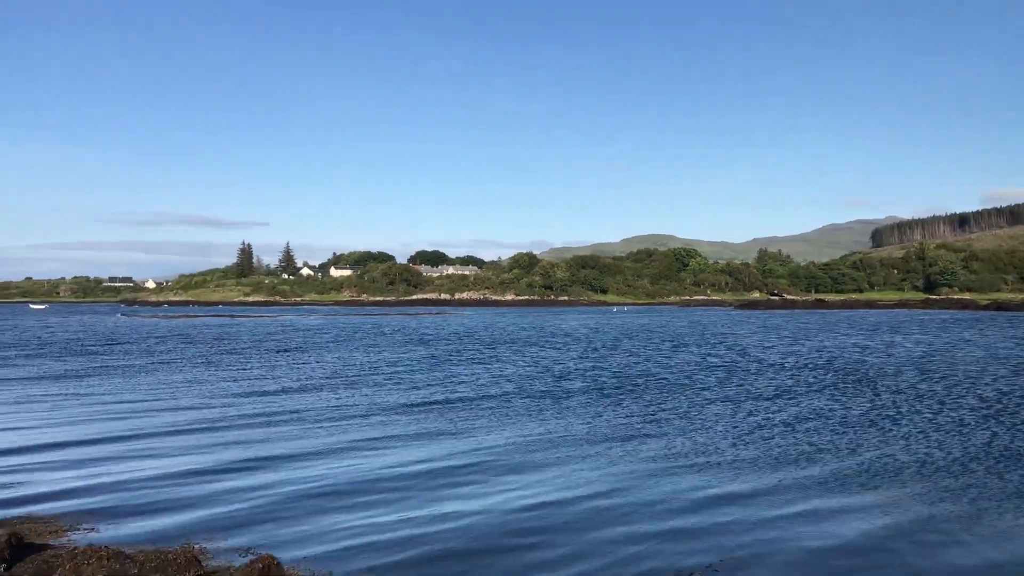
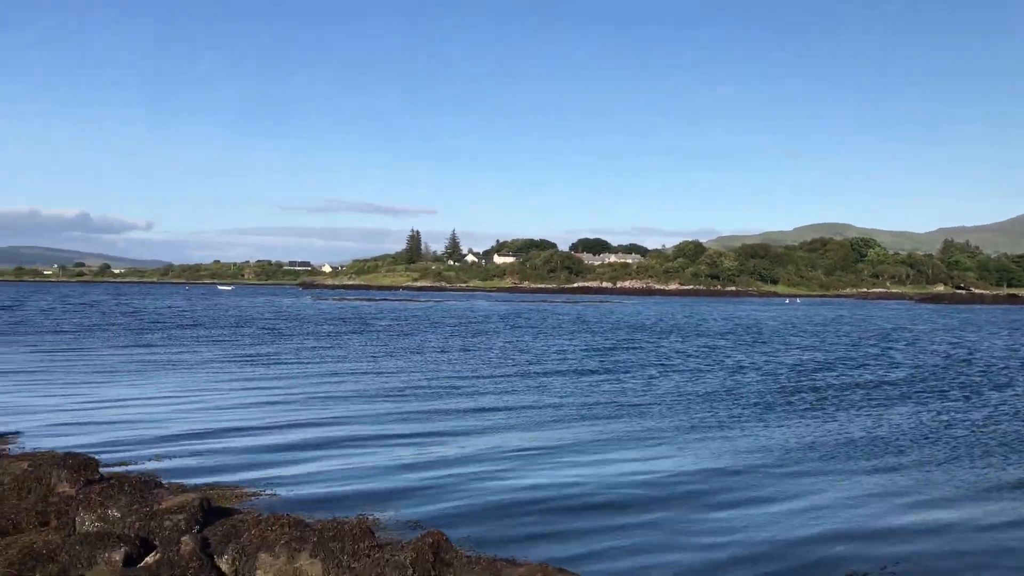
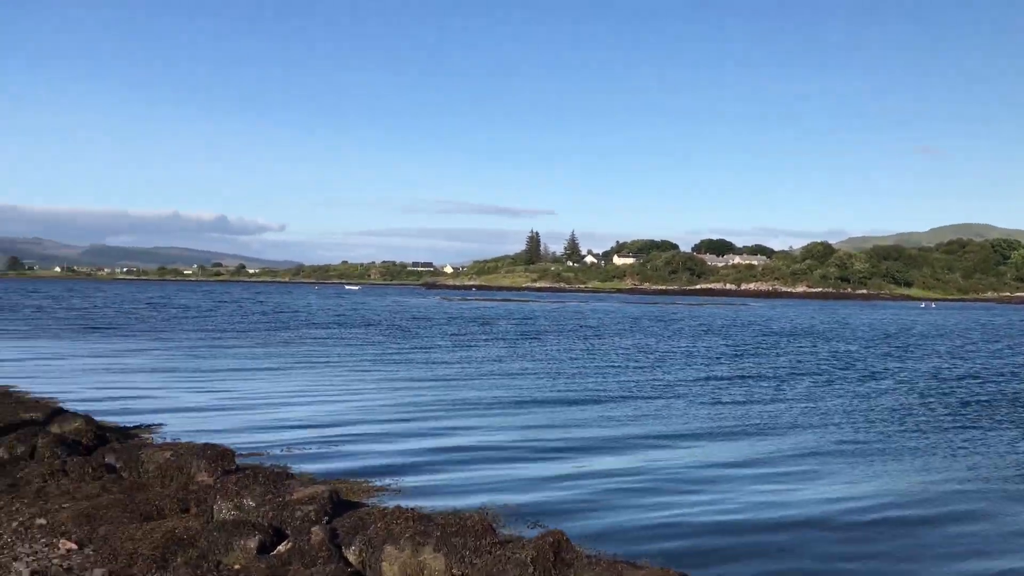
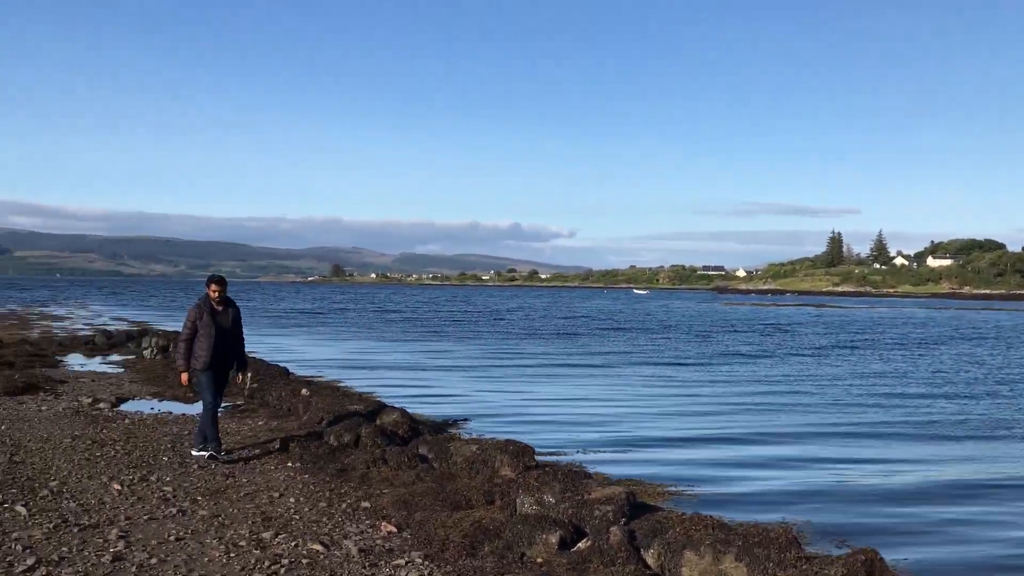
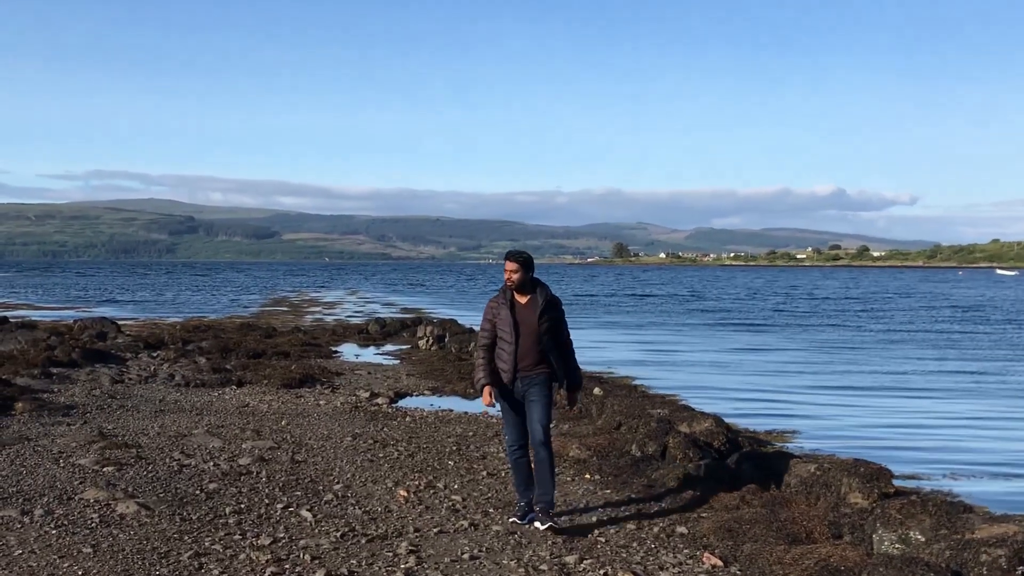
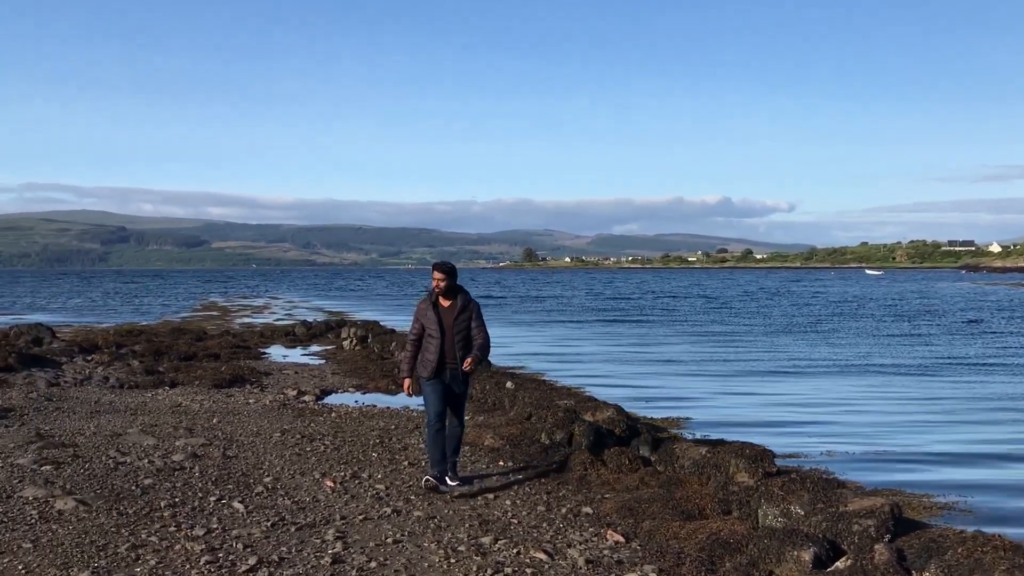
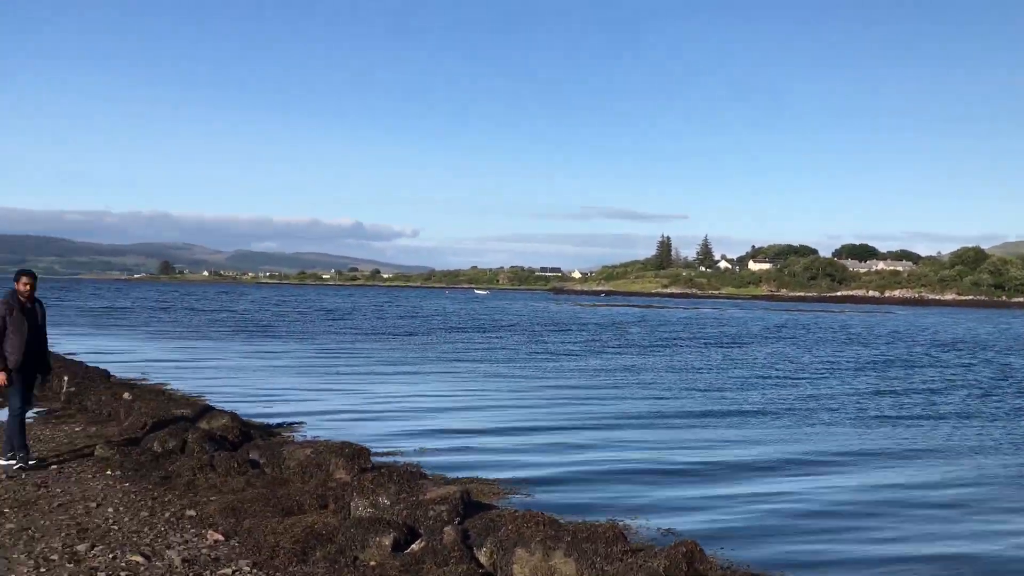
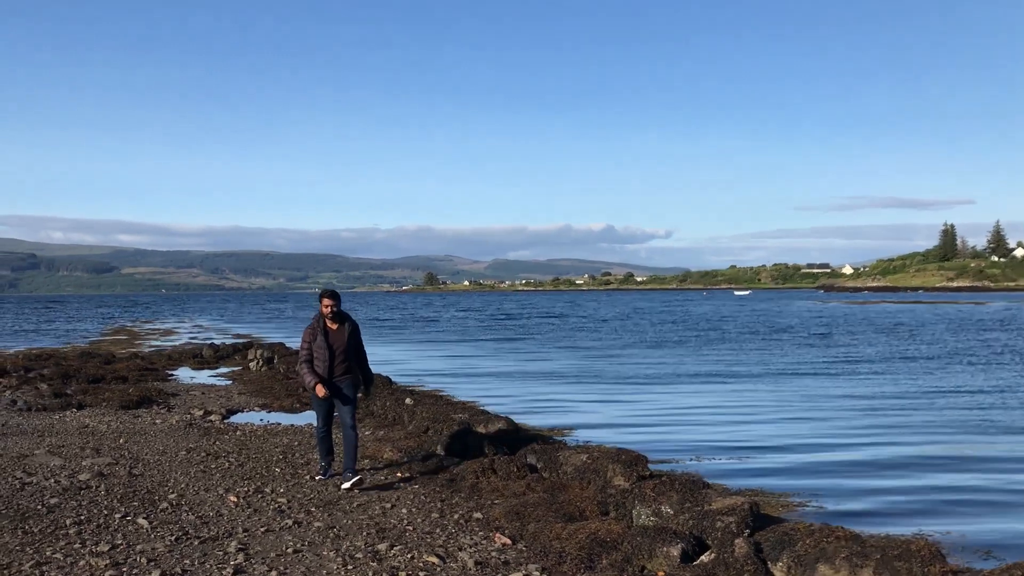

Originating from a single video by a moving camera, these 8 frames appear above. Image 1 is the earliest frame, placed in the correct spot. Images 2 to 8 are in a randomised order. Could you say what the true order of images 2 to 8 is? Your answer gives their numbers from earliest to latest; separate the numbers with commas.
2, 3, 7, 4, 8, 6, 5
